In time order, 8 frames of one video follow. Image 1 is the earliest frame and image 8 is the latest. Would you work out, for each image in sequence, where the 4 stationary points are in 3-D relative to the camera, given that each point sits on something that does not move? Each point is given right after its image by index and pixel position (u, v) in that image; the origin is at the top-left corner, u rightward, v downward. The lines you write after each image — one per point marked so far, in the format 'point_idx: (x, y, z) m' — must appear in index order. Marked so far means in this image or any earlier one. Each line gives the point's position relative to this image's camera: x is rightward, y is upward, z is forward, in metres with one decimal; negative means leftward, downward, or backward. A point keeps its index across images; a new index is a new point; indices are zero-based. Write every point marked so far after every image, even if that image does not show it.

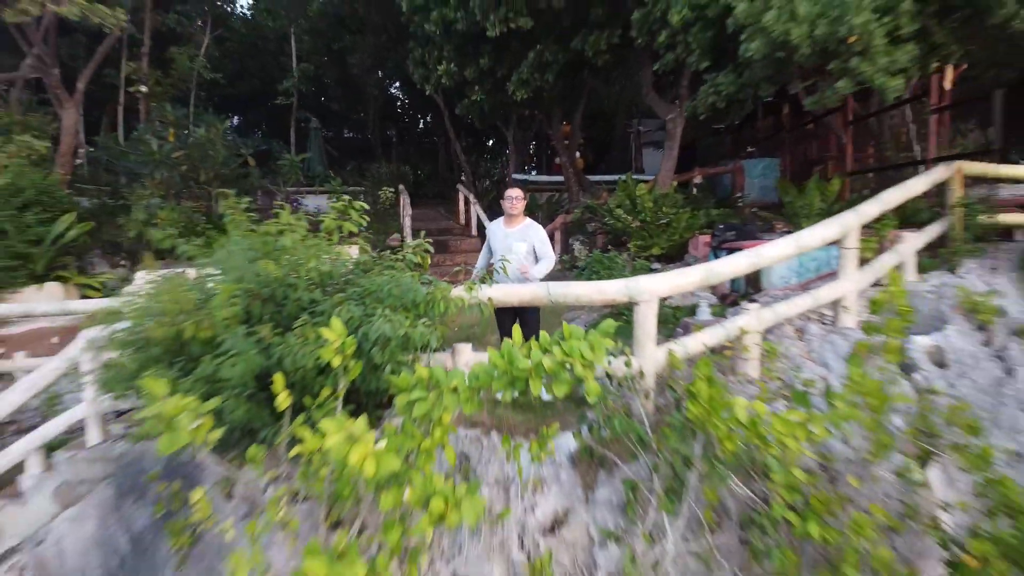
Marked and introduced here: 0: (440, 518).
0: (-0.2, -0.6, +2.5) m
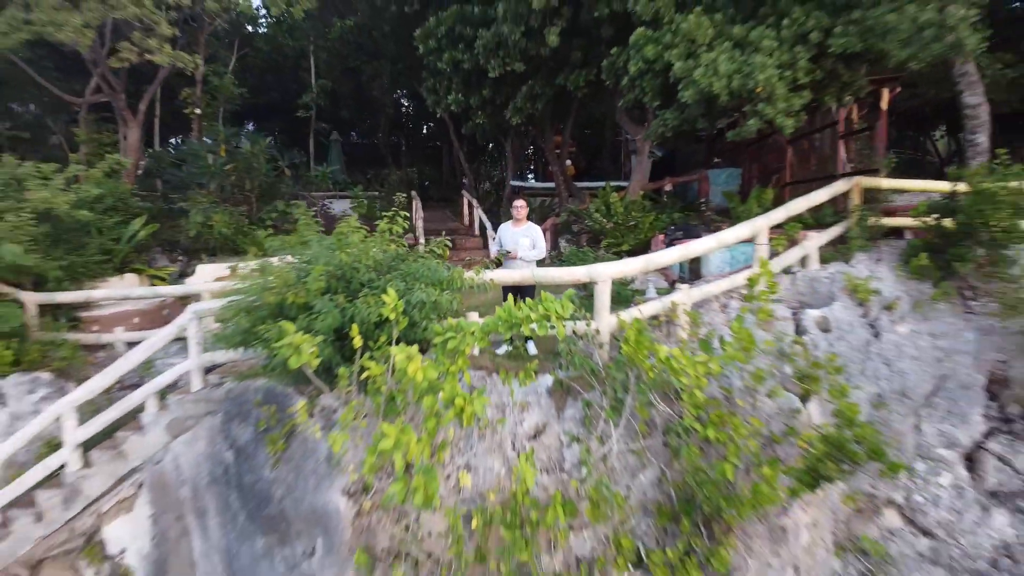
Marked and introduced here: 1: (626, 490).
0: (-0.2, -0.6, +3.7) m
1: (+0.6, -1.0, +4.1) m
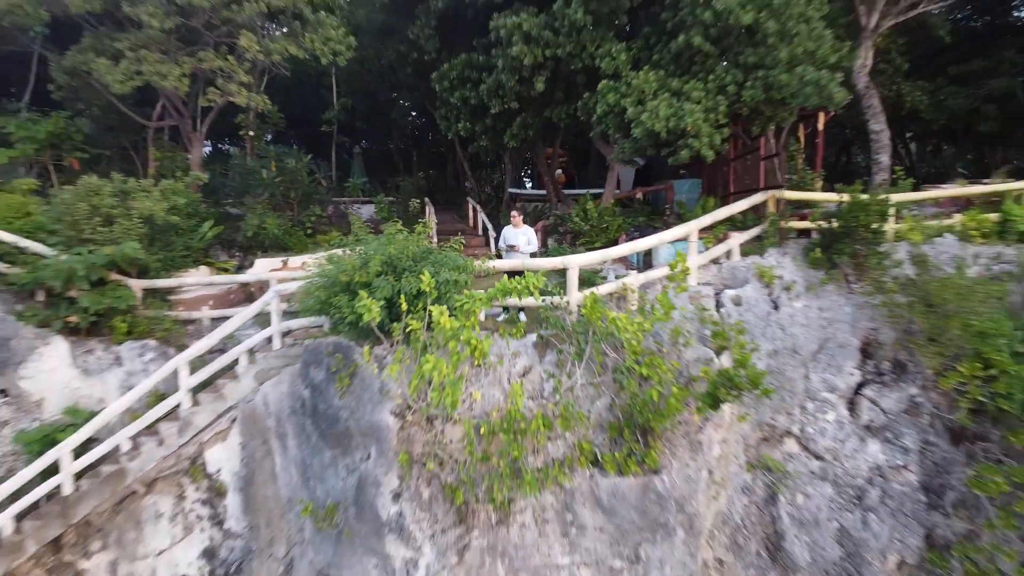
0: (-0.3, -0.4, +5.4) m
1: (+0.6, -0.9, +5.8) m
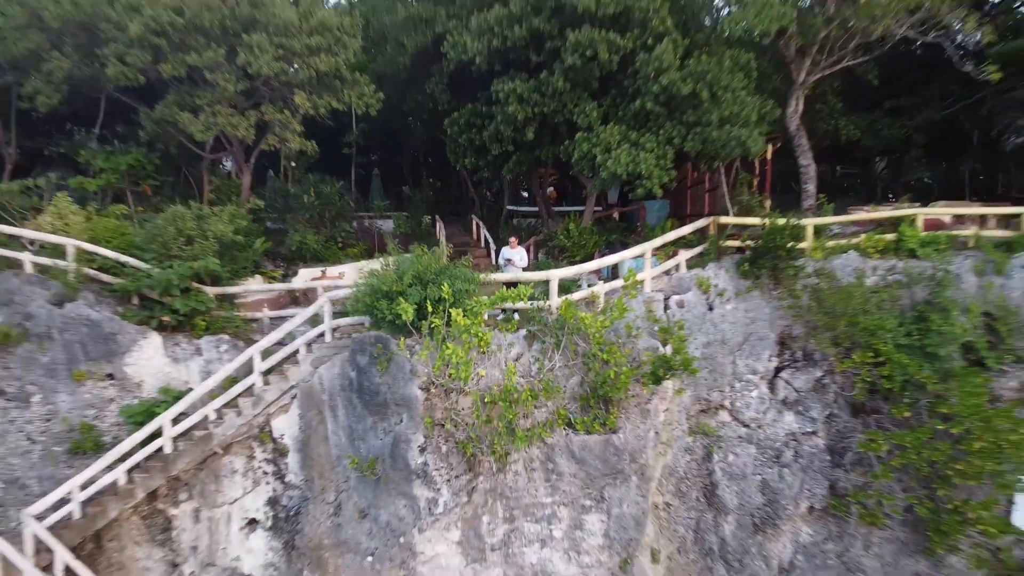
0: (-0.3, -0.5, +7.3) m
1: (+0.5, -1.0, +7.7) m
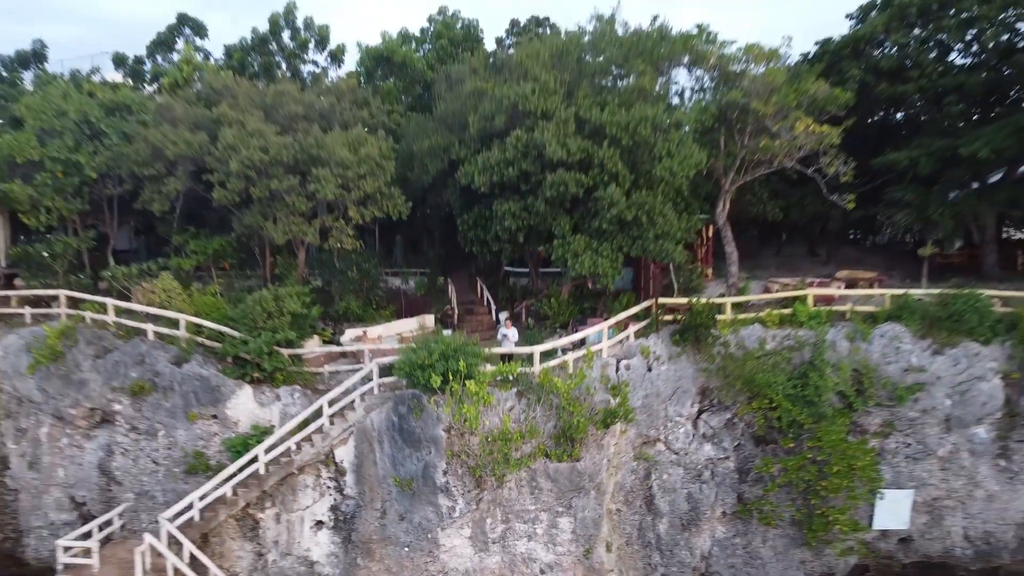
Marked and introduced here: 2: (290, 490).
0: (-0.4, -1.5, +10.6) m
1: (+0.4, -2.0, +11.0) m
2: (-3.2, -2.9, +11.4) m
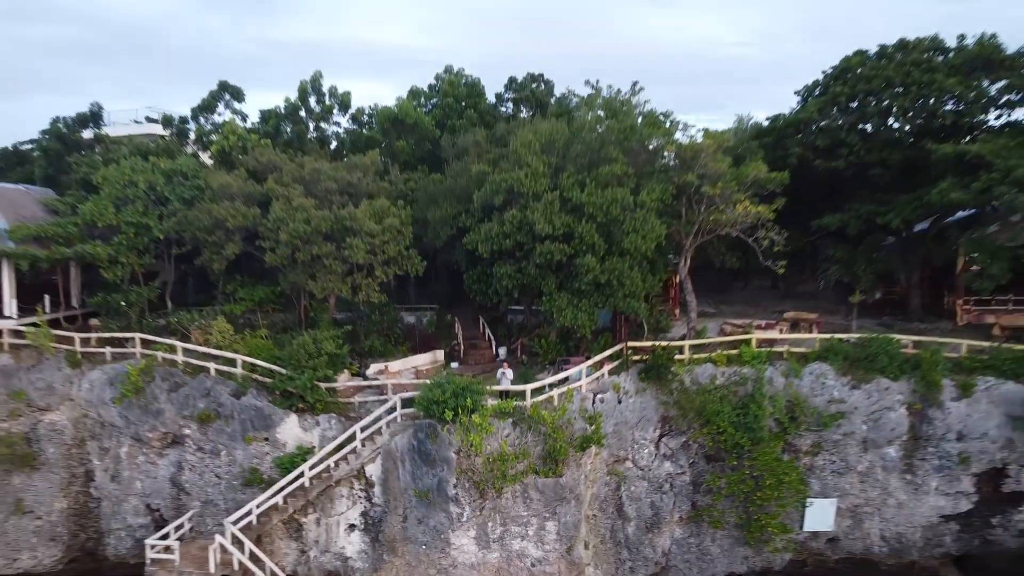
0: (-0.4, -2.4, +13.3) m
1: (+0.4, -2.9, +13.7) m
2: (-3.3, -3.8, +14.1) m
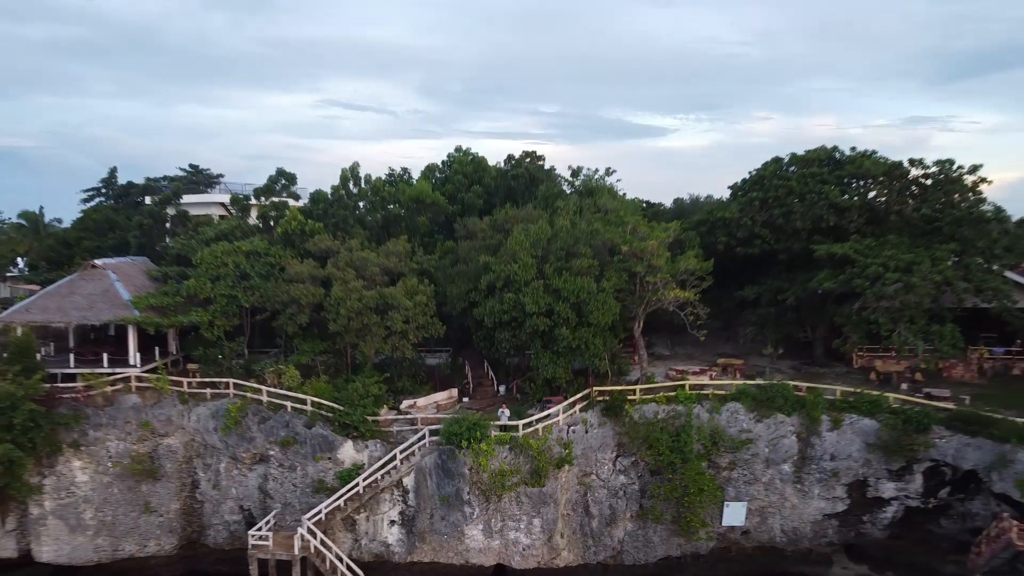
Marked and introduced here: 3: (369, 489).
0: (-0.5, -4.0, +18.8) m
1: (+0.3, -4.4, +19.2) m
2: (-3.4, -5.4, +19.6) m
3: (-3.5, -5.0, +19.3) m
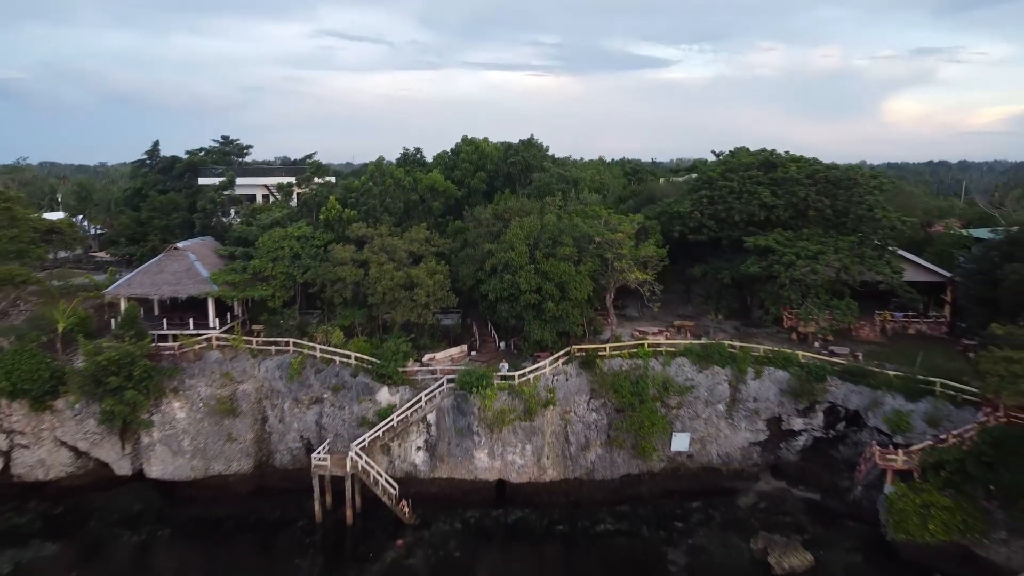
0: (-0.6, -3.5, +25.0) m
1: (+0.2, -3.9, +25.4) m
2: (-3.4, -4.8, +25.9) m
3: (-3.6, -4.5, +25.6) m
